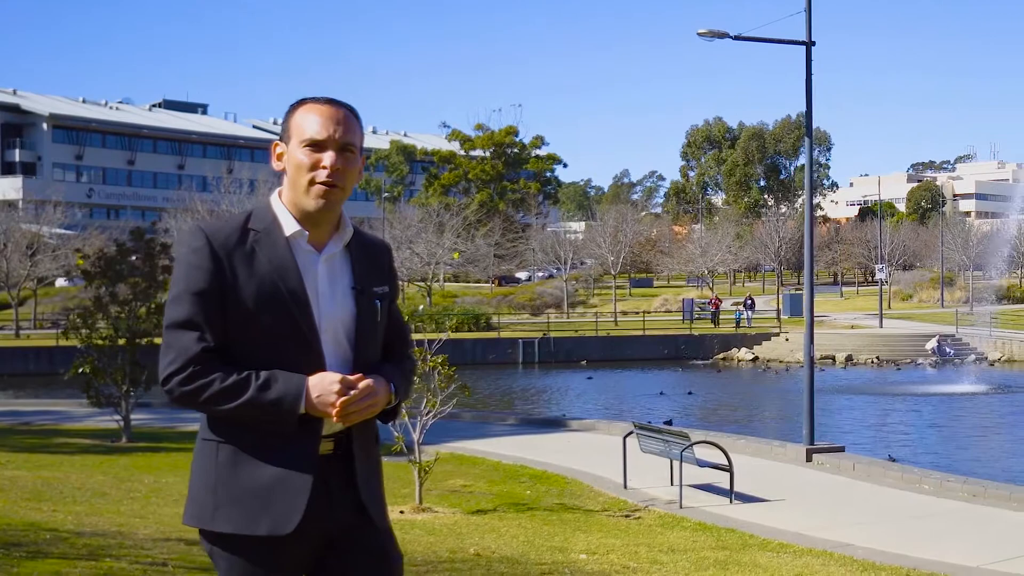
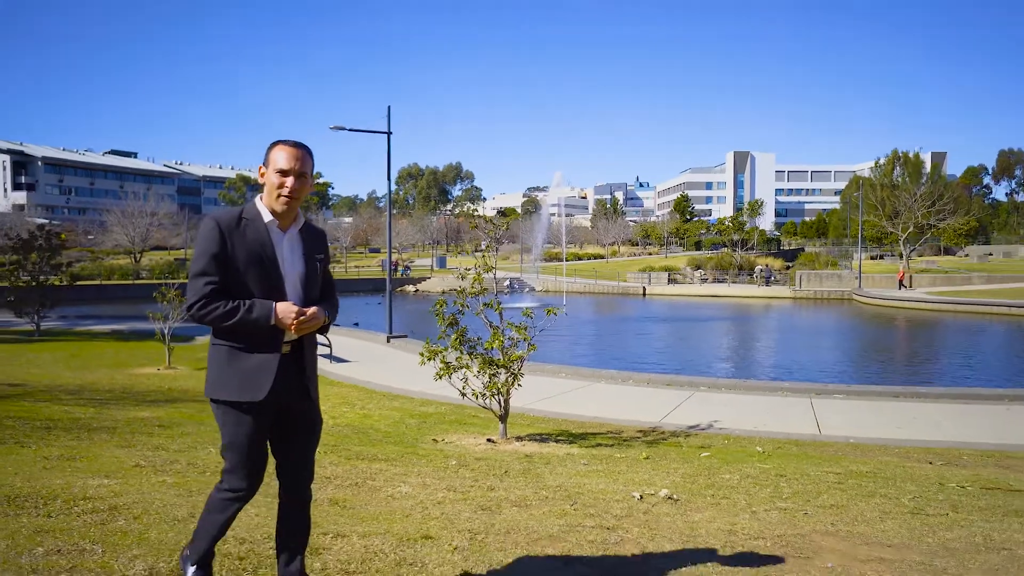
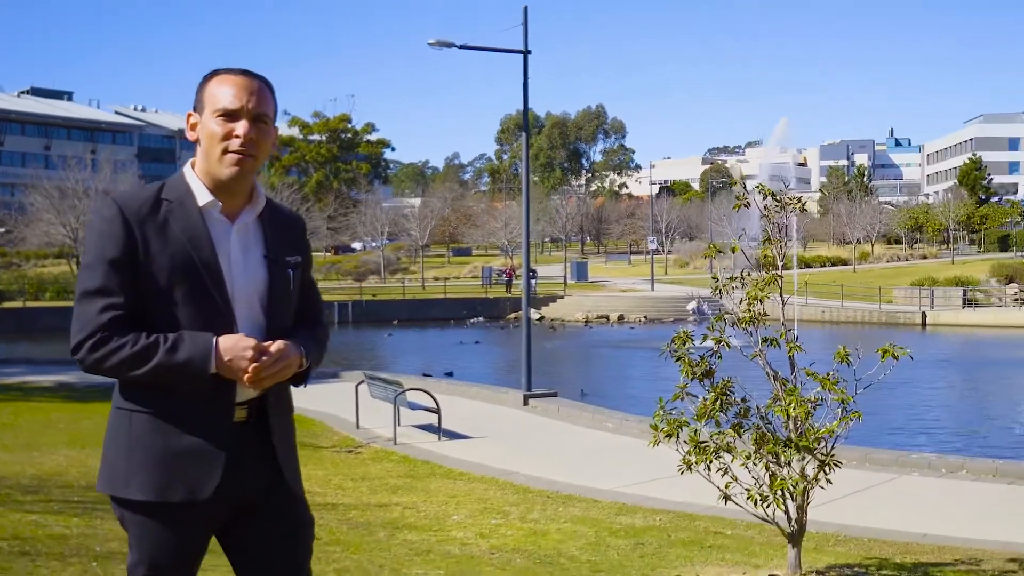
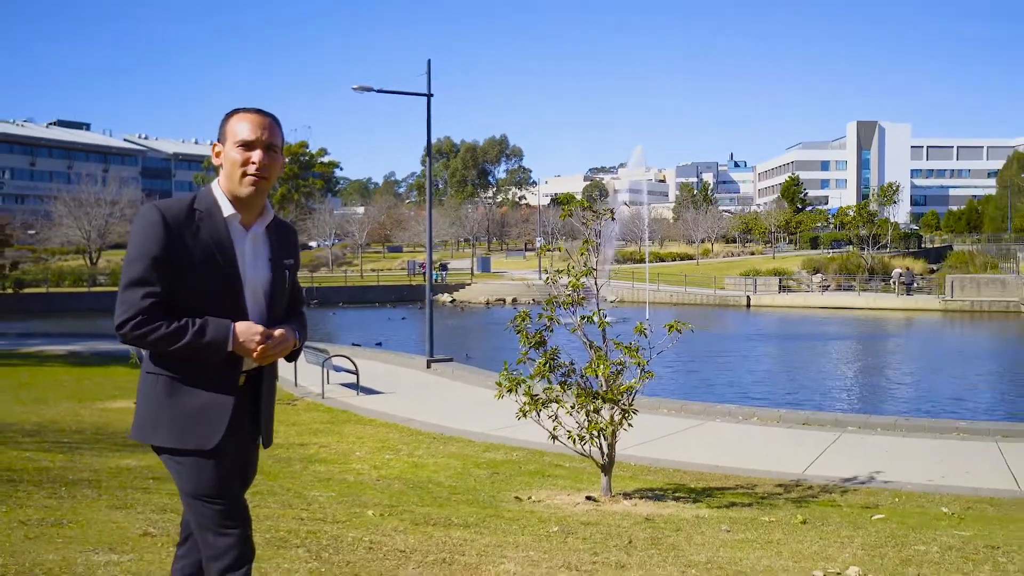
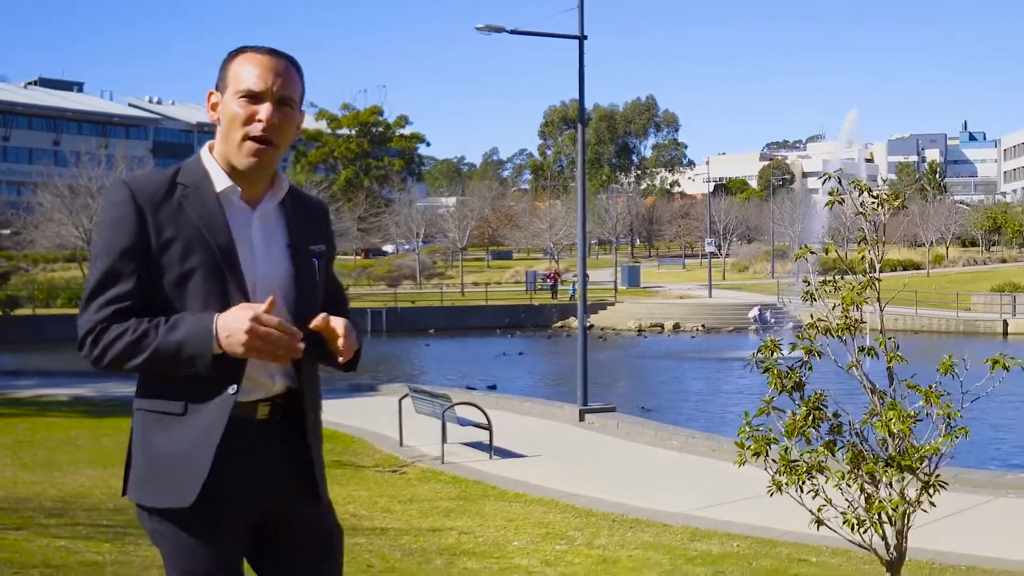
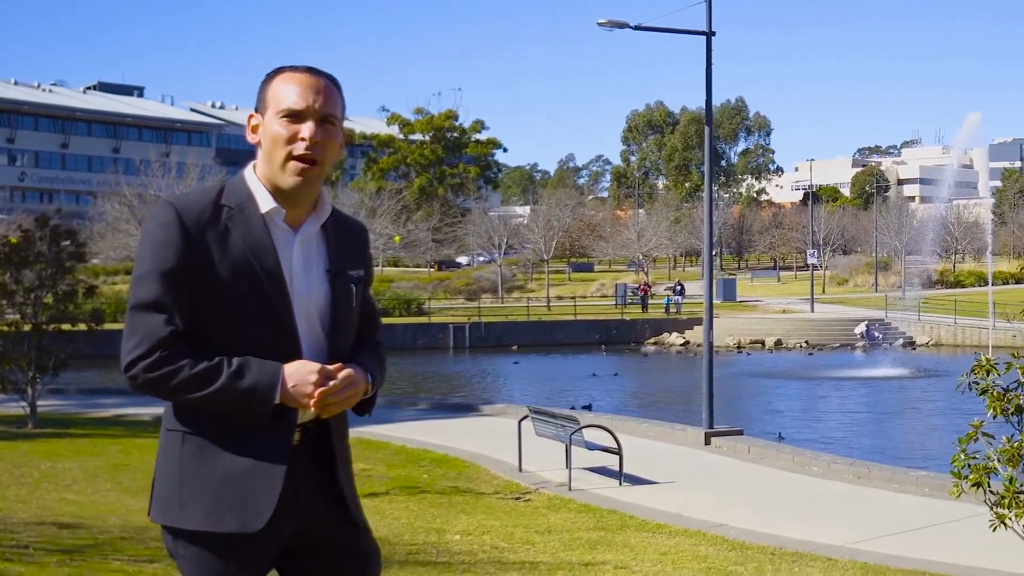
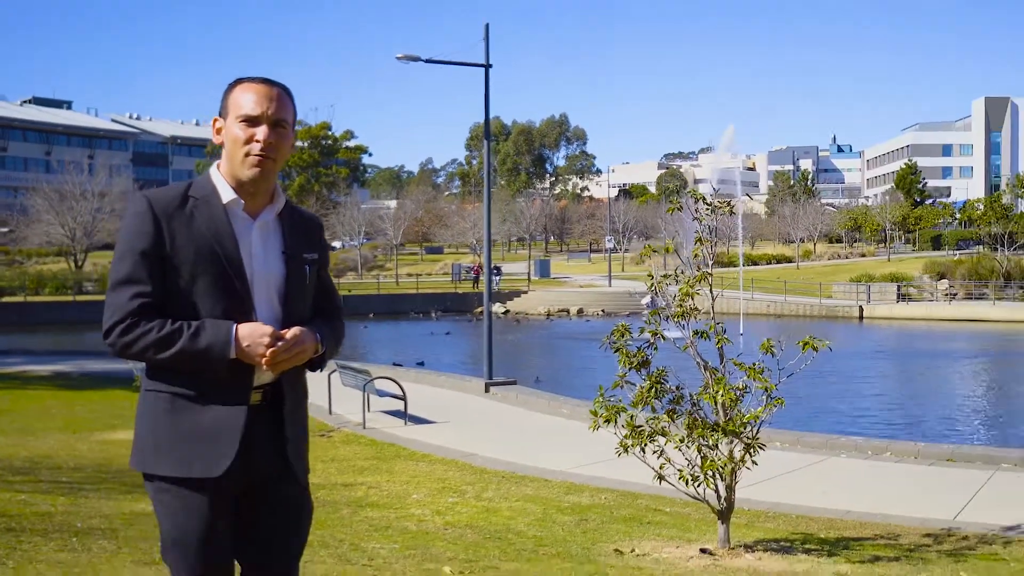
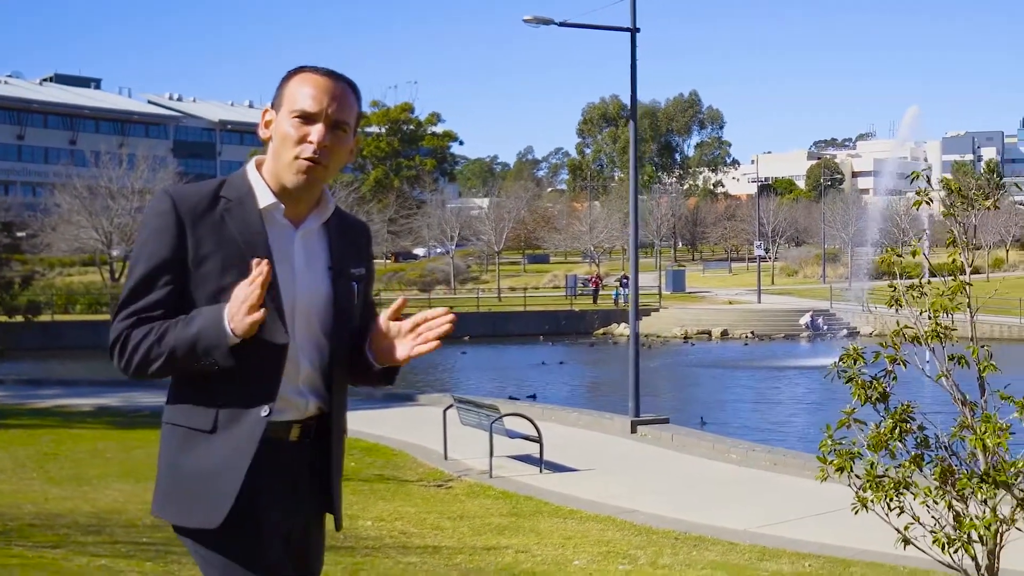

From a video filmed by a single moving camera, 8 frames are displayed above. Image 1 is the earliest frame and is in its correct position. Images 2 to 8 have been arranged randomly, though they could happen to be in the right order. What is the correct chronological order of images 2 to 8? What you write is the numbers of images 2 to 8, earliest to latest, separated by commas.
6, 8, 5, 3, 7, 4, 2
